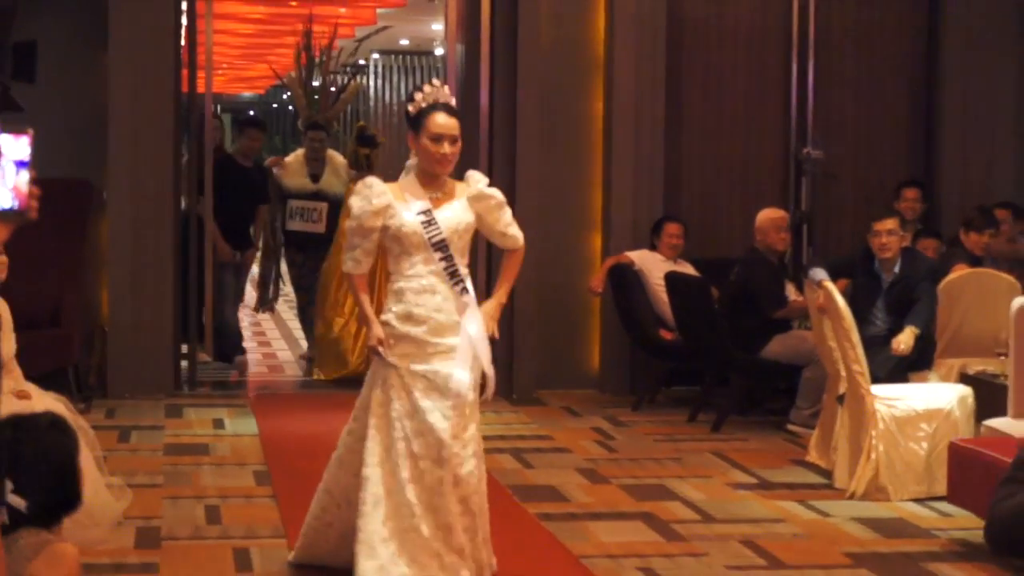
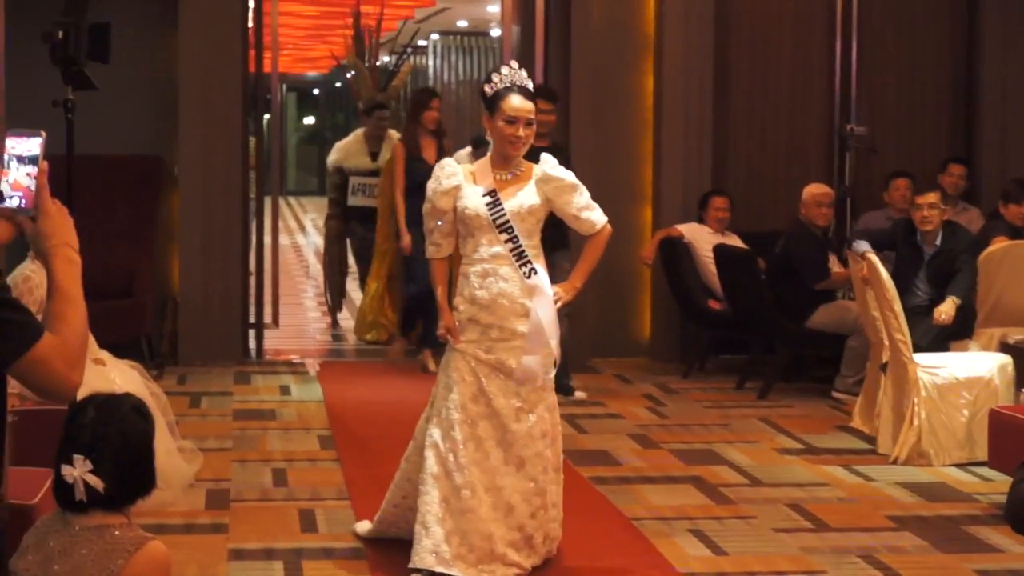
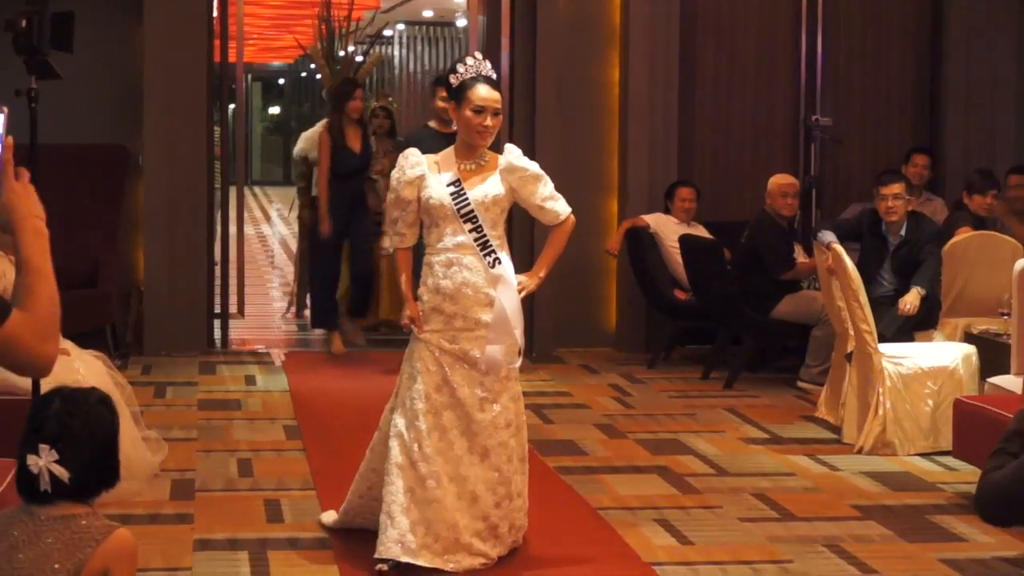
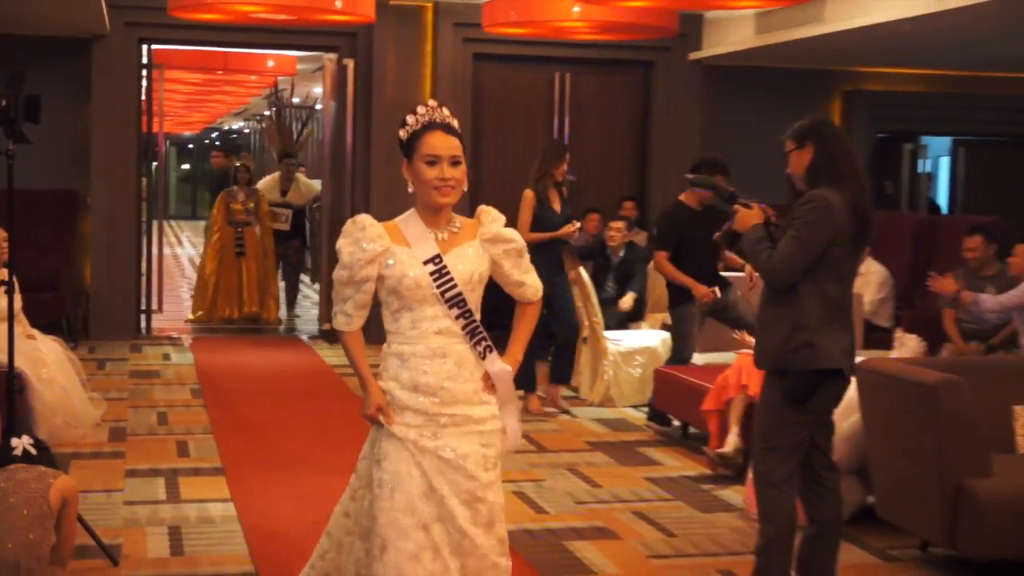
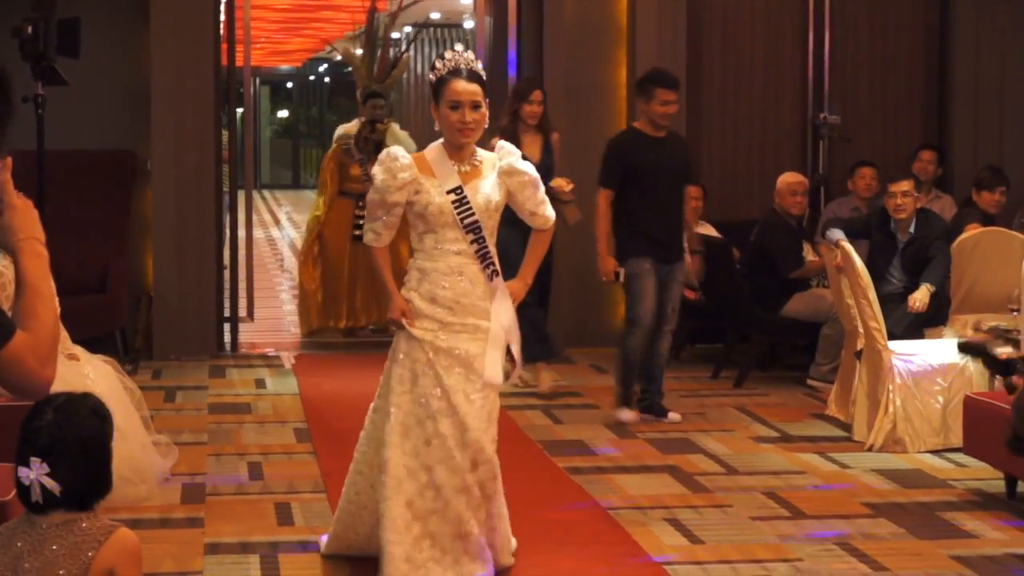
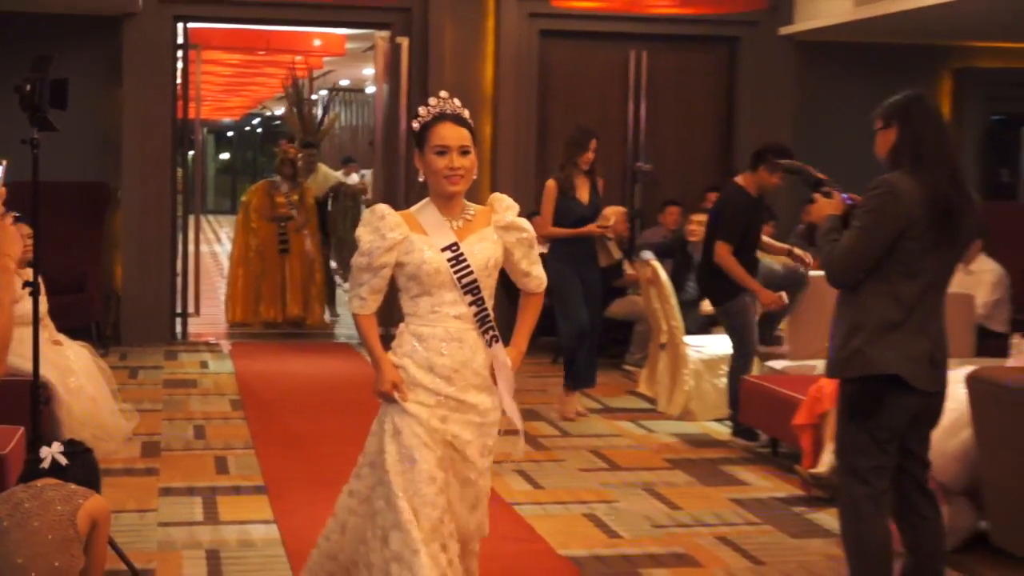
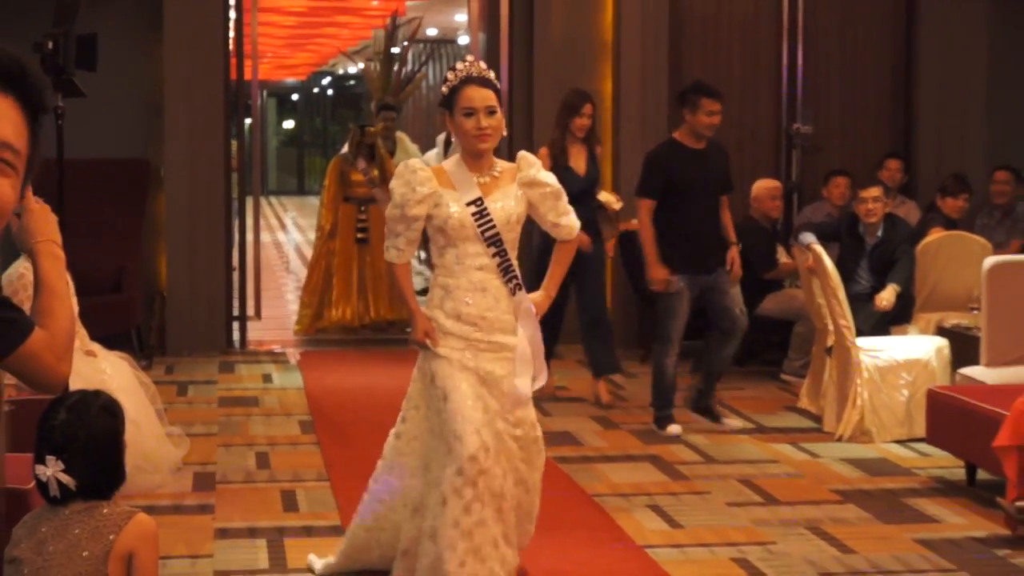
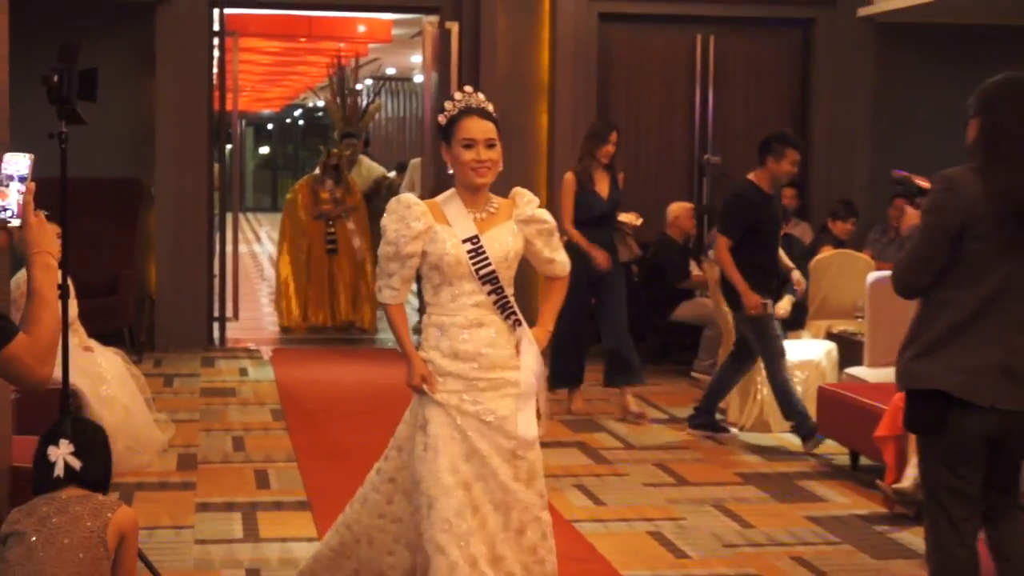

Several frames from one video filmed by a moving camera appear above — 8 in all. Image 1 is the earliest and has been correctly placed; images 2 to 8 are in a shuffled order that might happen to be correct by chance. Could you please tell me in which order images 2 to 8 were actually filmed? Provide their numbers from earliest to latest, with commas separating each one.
3, 2, 5, 7, 8, 6, 4
